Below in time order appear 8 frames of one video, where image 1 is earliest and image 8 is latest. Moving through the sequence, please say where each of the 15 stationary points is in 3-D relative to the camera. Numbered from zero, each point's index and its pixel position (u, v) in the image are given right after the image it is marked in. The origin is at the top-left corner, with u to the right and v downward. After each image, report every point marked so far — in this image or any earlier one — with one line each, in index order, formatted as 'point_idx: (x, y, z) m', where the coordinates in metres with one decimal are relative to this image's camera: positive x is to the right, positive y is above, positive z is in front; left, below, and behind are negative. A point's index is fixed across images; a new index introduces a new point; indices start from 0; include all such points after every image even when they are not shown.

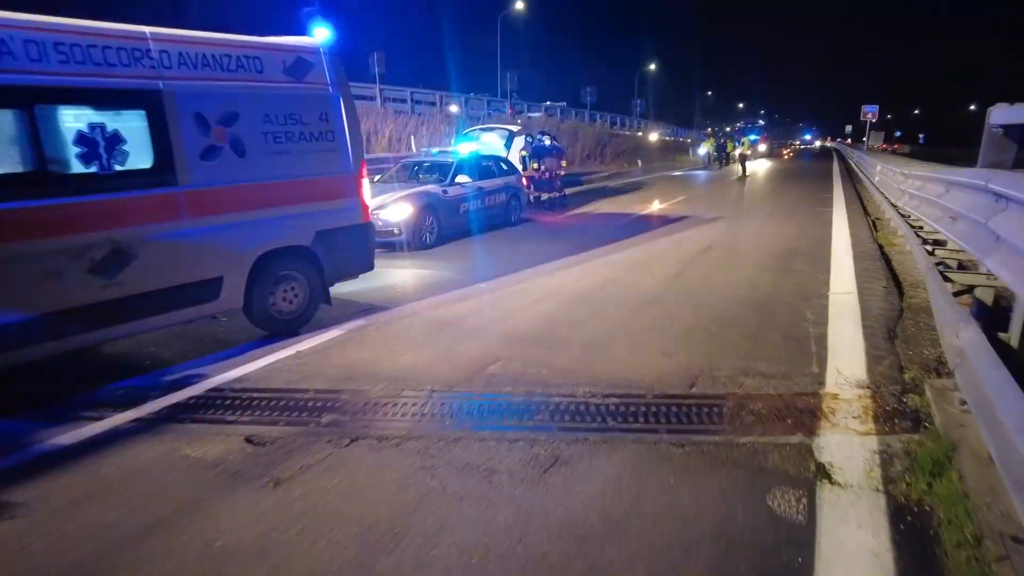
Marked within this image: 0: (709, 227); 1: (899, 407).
0: (+4.6, +1.4, +14.2) m
1: (+2.9, -0.9, +4.6) m
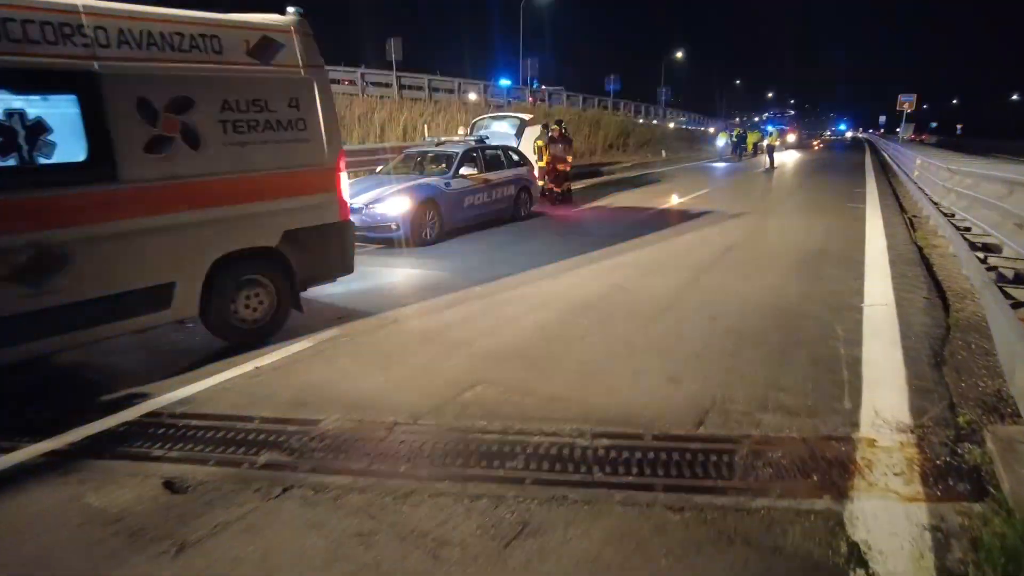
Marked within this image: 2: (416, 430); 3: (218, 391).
0: (+4.8, +1.4, +13.2) m
1: (+2.7, -1.1, +3.7) m
2: (-0.7, -1.0, +4.3) m
3: (-2.4, -0.9, +5.0) m
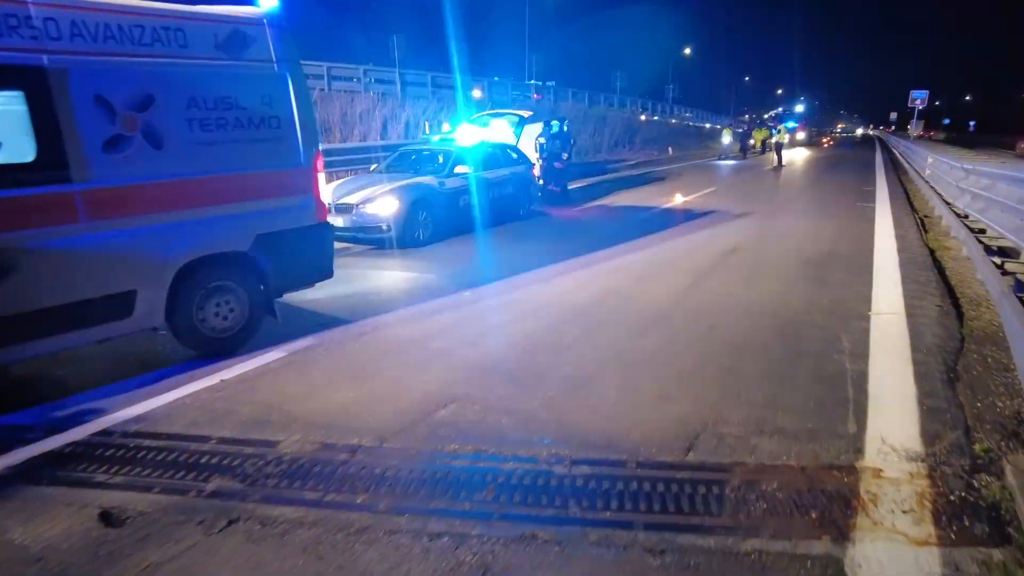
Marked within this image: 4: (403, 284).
0: (+4.7, +1.4, +12.8) m
1: (+2.5, -1.1, +3.3) m
2: (-0.9, -1.1, +4.0) m
3: (-2.6, -0.9, +4.7) m
4: (-1.6, +0.1, +8.7) m
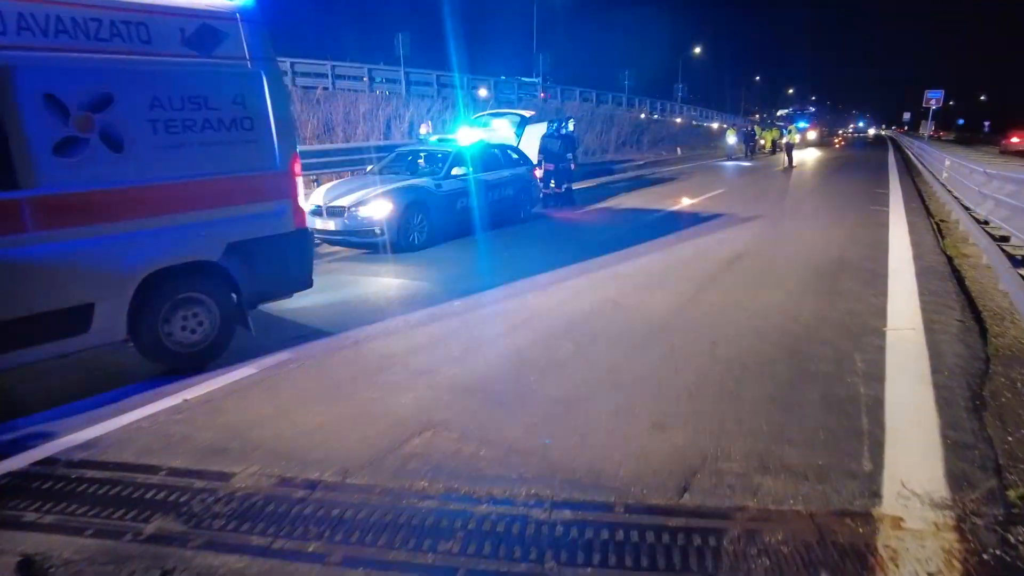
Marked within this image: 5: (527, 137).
0: (+4.7, +1.2, +12.4) m
1: (+2.3, -1.3, +2.9) m
2: (-1.0, -1.2, +3.6) m
3: (-2.7, -1.0, +4.4) m
4: (-1.6, 0.0, +8.4) m
5: (+0.4, +4.1, +16.4) m
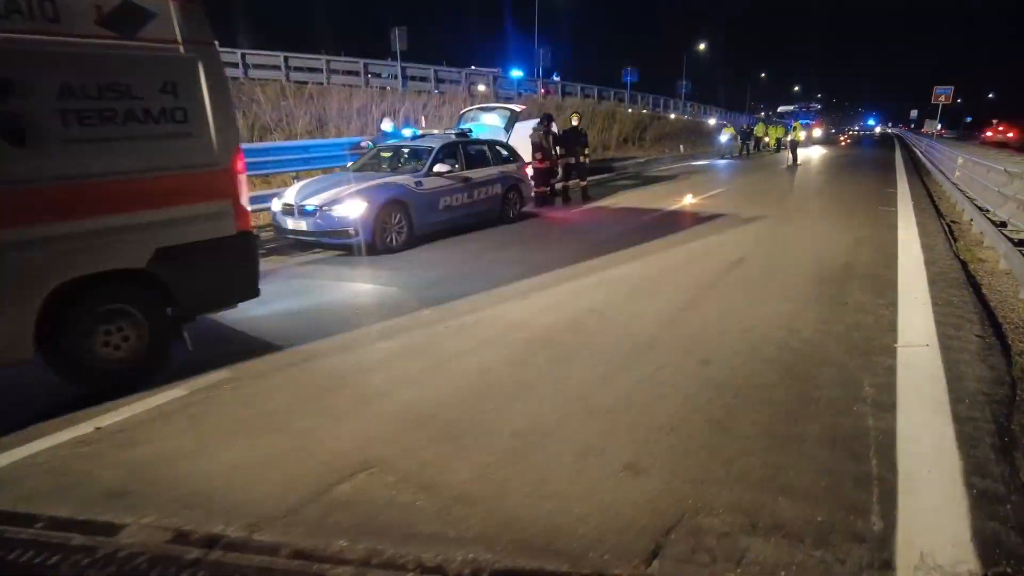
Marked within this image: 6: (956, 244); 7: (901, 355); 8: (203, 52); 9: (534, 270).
0: (+4.5, +1.1, +11.7) m
1: (+2.0, -1.4, +2.3) m
2: (-1.3, -1.3, +3.0) m
3: (-3.0, -1.1, +3.8) m
4: (-1.9, -0.1, +7.8) m
5: (+0.2, +4.0, +15.8) m
6: (+7.4, +0.7, +10.2) m
7: (+3.3, -0.6, +5.2) m
8: (-2.6, +2.0, +5.1) m
9: (+0.3, +0.3, +9.0) m
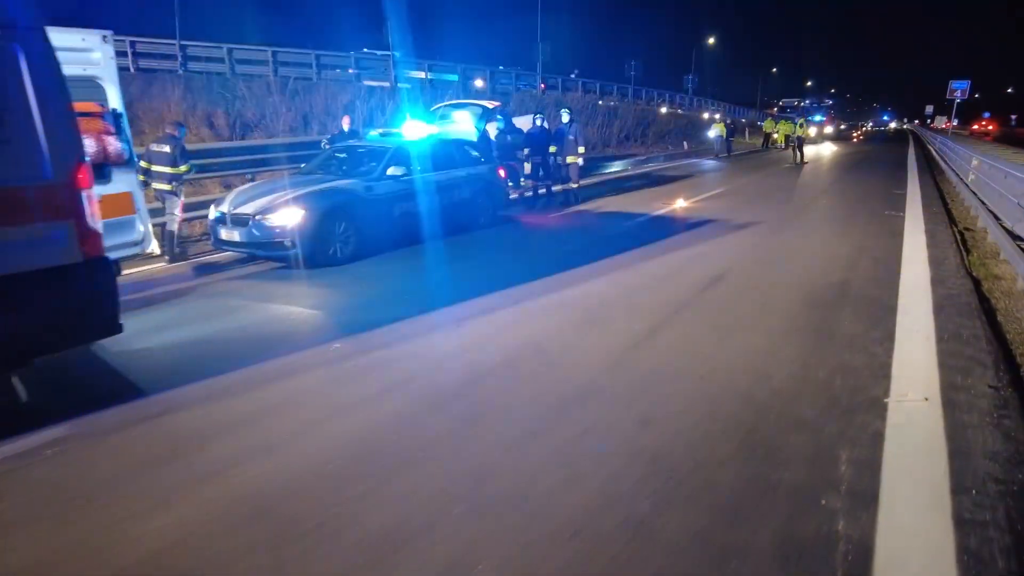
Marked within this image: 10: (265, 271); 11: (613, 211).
0: (+3.9, +0.9, +10.7) m
1: (+1.2, -1.7, +1.3) m
2: (-2.1, -1.6, +2.0) m
3: (-3.8, -1.4, +2.9) m
4: (-2.6, -0.4, +6.8) m
5: (-0.3, +3.8, +14.8) m
6: (+6.8, +0.5, +9.1) m
7: (+2.6, -0.9, +4.2) m
8: (-3.3, +1.7, +4.2) m
9: (-0.3, 0.0, +8.0) m
10: (-3.6, +0.2, +8.9) m
11: (+2.3, +1.7, +13.8) m
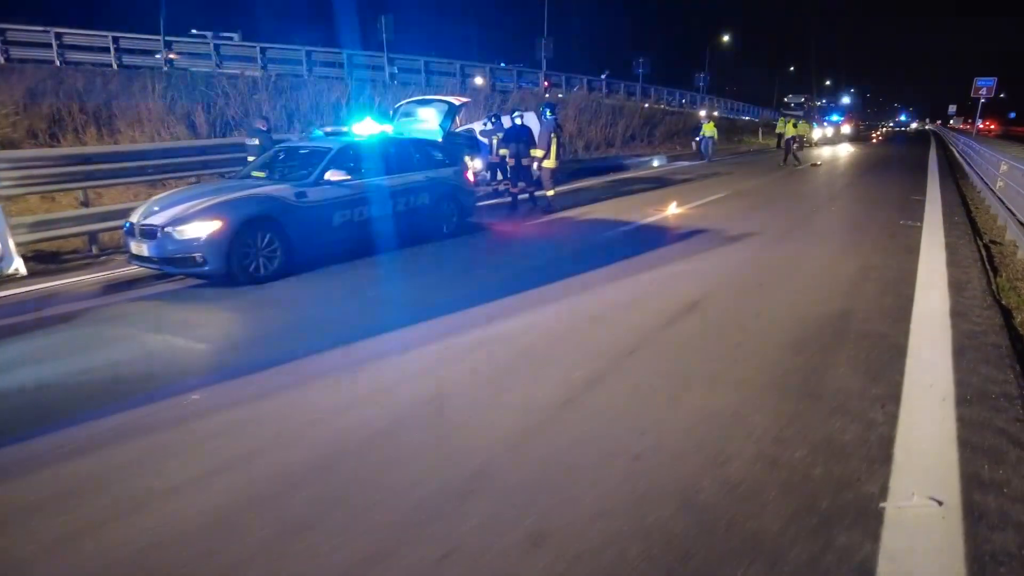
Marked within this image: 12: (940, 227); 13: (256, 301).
0: (+3.2, +0.6, +9.4) m
1: (+0.4, -2.0, +0.1) m
2: (-2.9, -1.9, +0.9) m
3: (-4.6, -1.7, +1.8) m
4: (-3.3, -0.6, +5.7) m
5: (-0.8, +3.5, +13.6) m
6: (+6.2, +0.1, +7.8) m
7: (+1.8, -1.2, +3.0) m
8: (-4.1, +1.4, +3.1) m
9: (-1.0, -0.3, +6.8) m
10: (-4.2, 0.0, +7.8) m
11: (+1.7, +1.4, +12.5) m
12: (+7.7, +1.1, +10.9) m
13: (-3.0, -0.1, +7.3) m
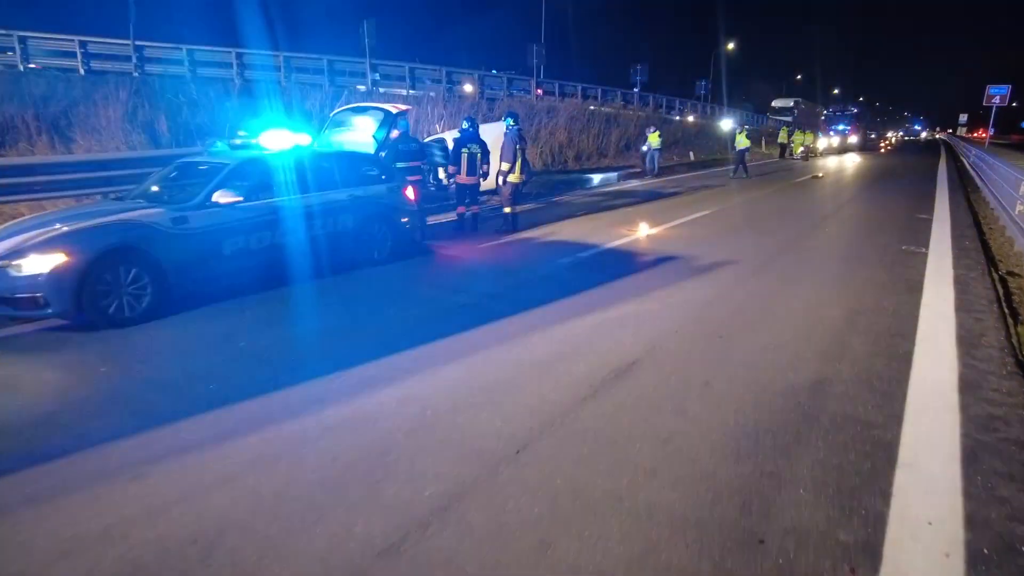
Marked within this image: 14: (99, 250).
0: (+2.3, 0.0, +8.0) m
1: (-0.7, -2.4, -1.3) m
2: (-3.9, -2.3, -0.4) m
3: (-5.6, -2.1, +0.5) m
4: (-4.3, -1.1, +4.4) m
5: (-1.6, +2.9, +12.3) m
6: (+5.2, -0.4, +6.3) m
7: (+0.8, -1.6, +1.6) m
8: (-5.0, +1.0, +1.8) m
9: (-2.0, -0.7, +5.4) m
10: (-5.2, -0.5, +6.5) m
11: (+0.9, +0.9, +11.2) m
12: (+6.8, +0.5, +9.5) m
13: (-4.0, -0.6, +6.0) m
14: (-4.3, +0.4, +6.4) m
